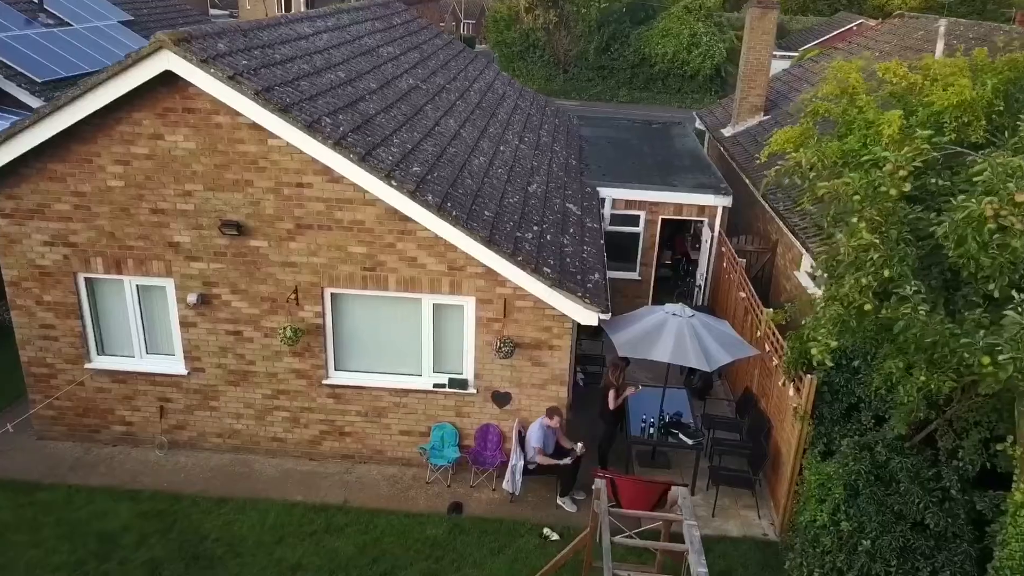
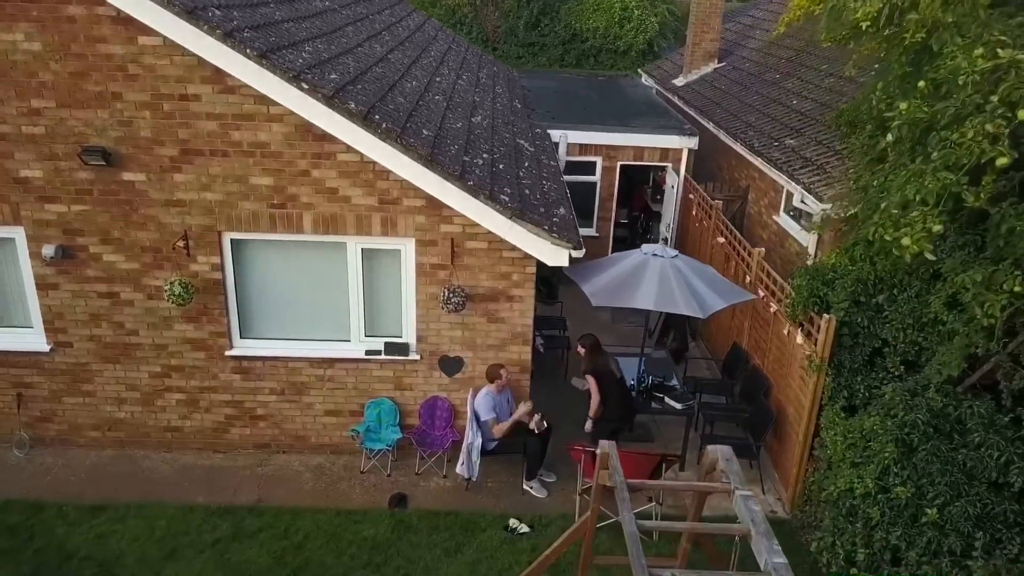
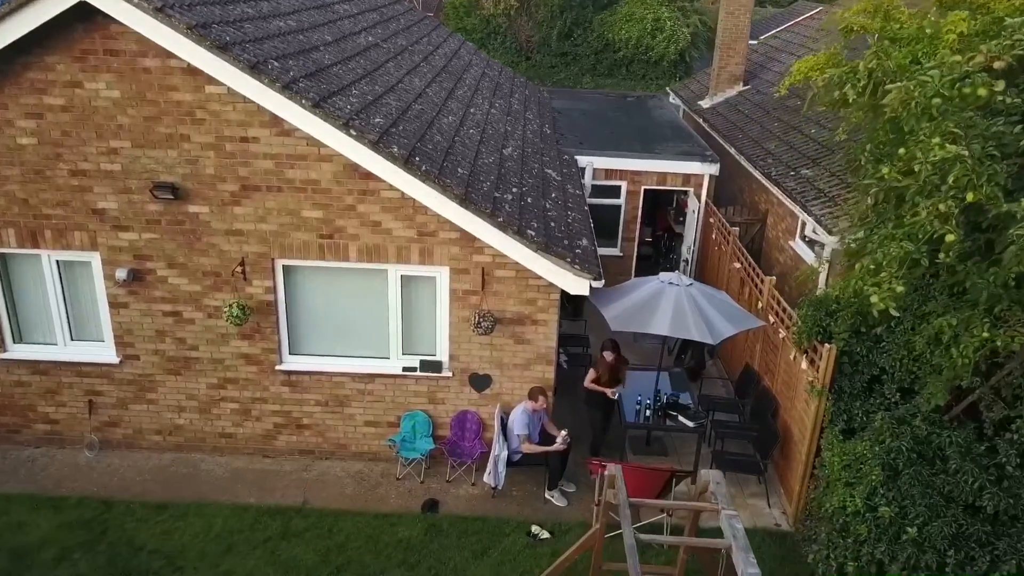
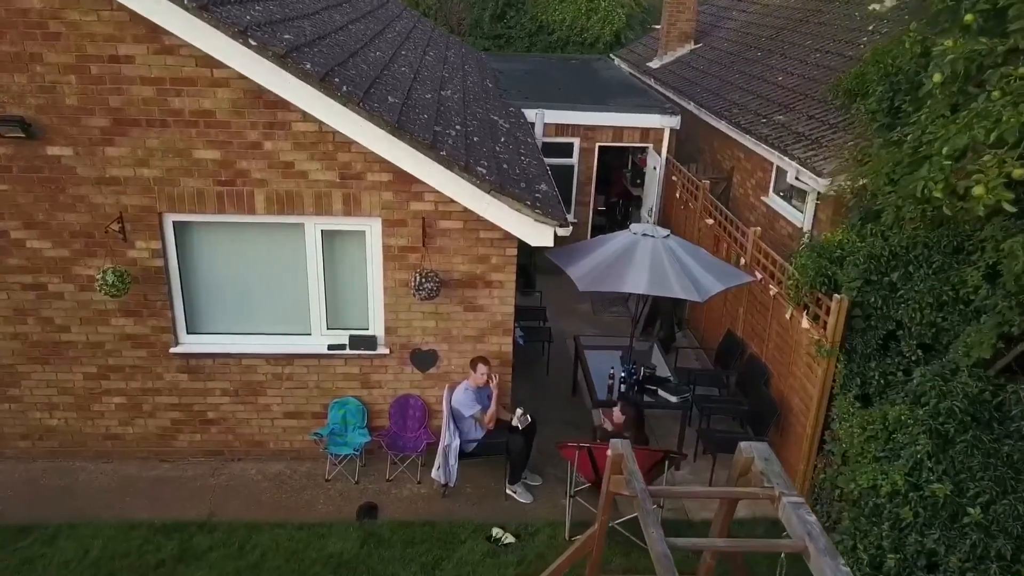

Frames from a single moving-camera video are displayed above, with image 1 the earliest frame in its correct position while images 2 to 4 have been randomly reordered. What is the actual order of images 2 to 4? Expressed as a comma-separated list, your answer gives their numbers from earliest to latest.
3, 2, 4
